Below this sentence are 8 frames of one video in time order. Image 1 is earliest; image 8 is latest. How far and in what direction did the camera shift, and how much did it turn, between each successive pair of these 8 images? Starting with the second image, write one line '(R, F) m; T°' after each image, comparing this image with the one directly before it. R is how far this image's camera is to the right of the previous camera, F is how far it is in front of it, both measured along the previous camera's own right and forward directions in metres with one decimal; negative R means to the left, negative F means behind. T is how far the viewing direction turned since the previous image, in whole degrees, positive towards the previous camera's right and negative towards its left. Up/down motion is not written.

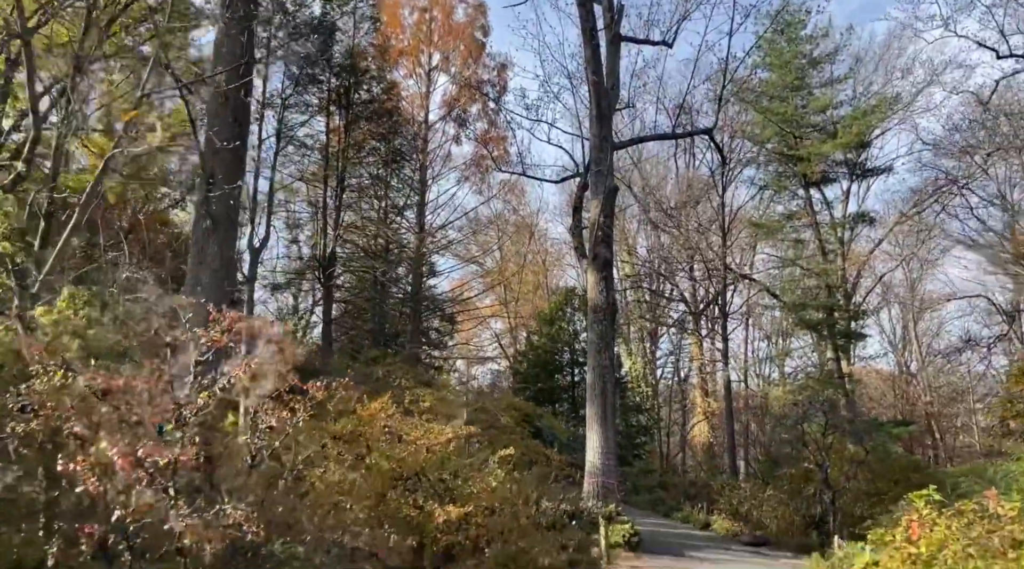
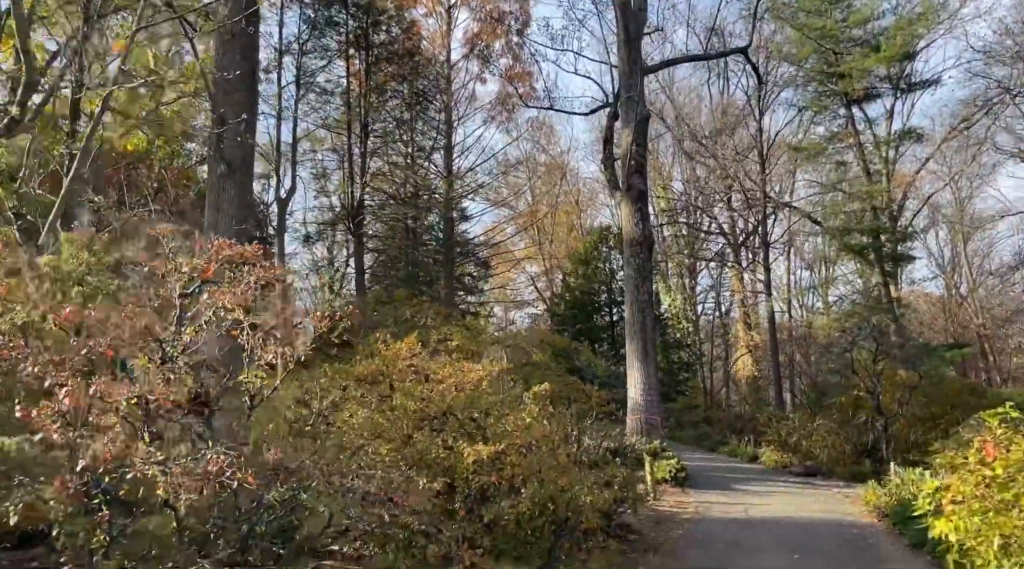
(0.0, +0.4) m; -2°
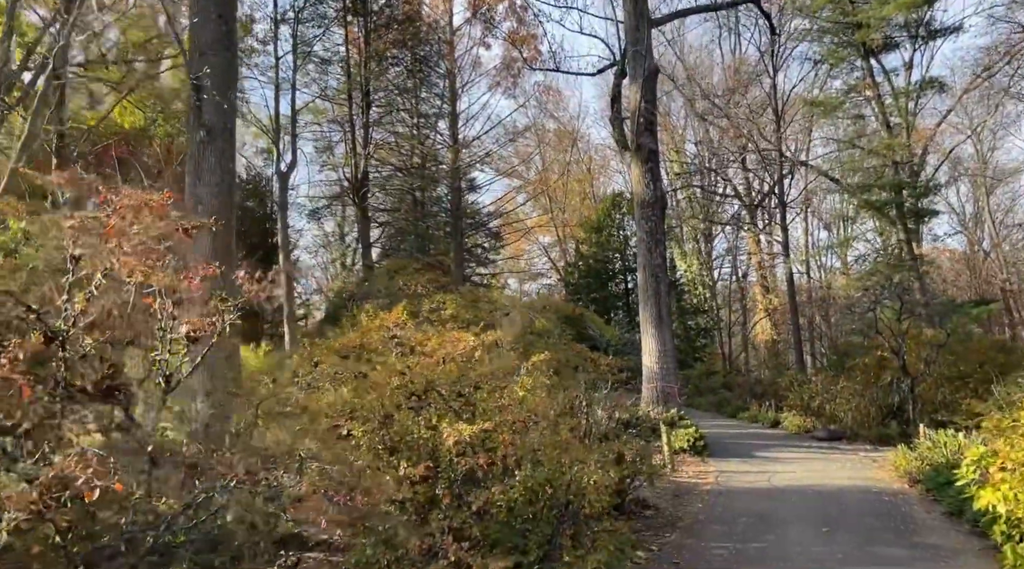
(+0.1, +0.5) m; -1°
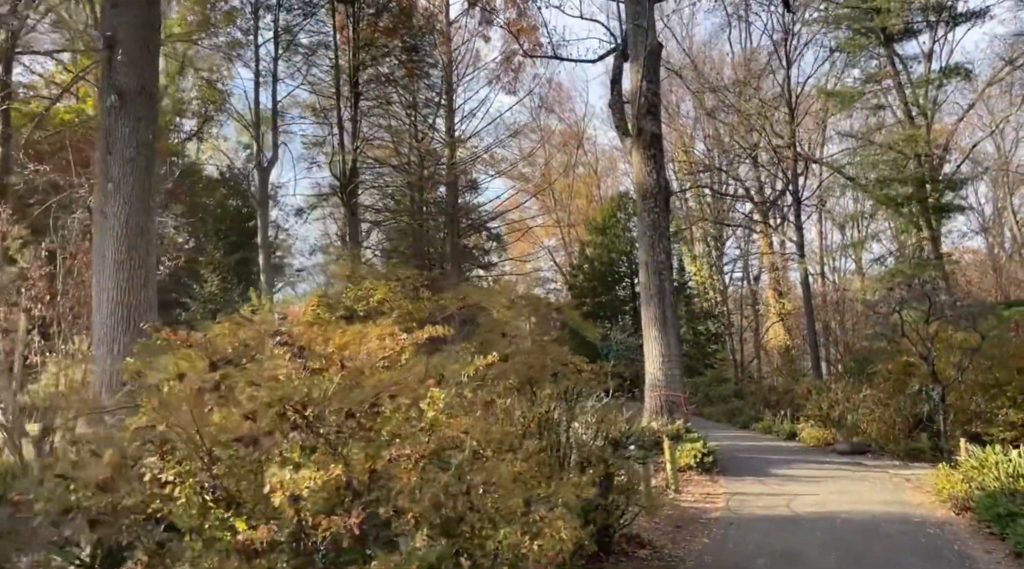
(+0.3, +1.2) m; -1°
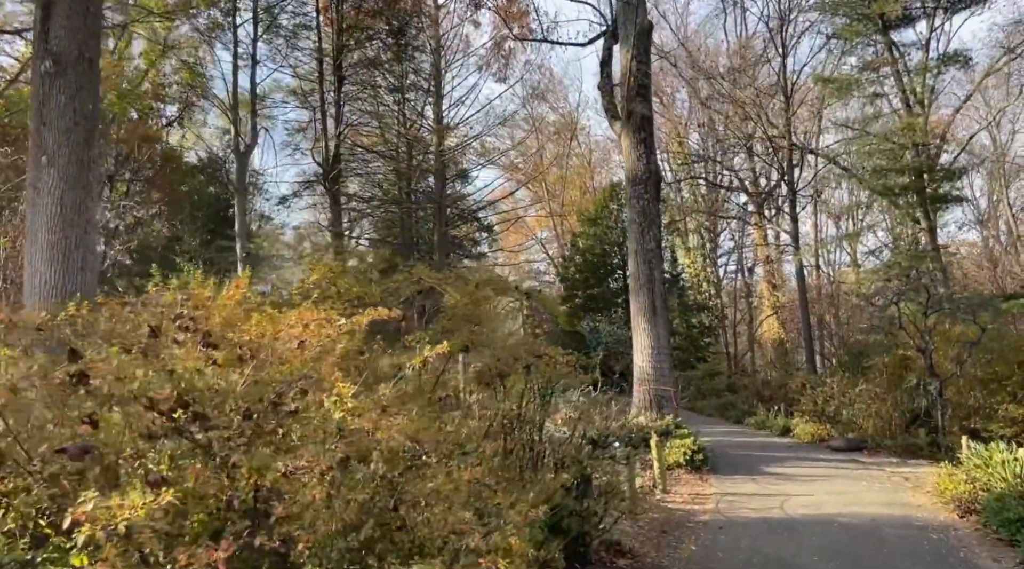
(+0.1, +0.5) m; 0°
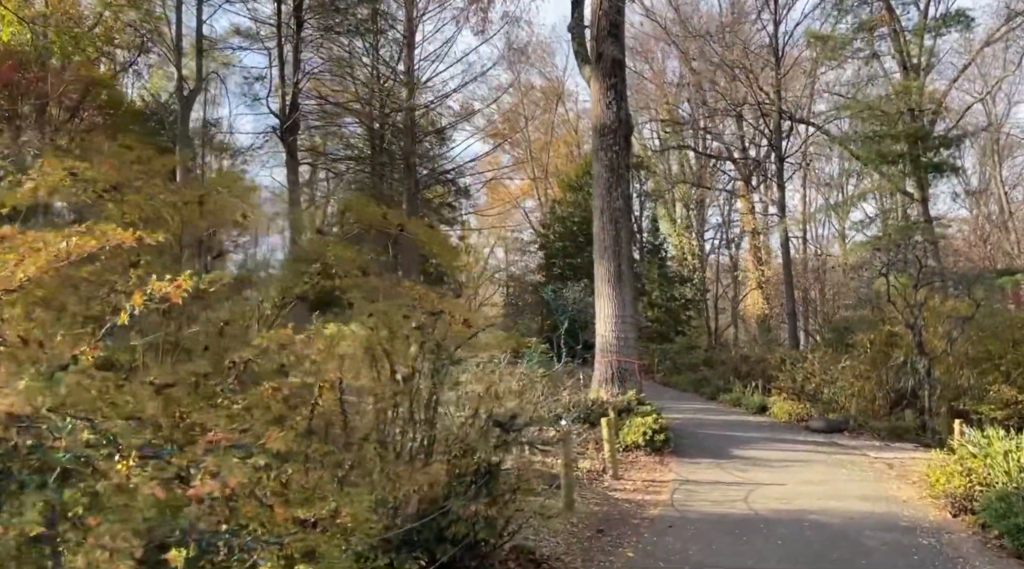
(+0.5, +1.1) m; +1°
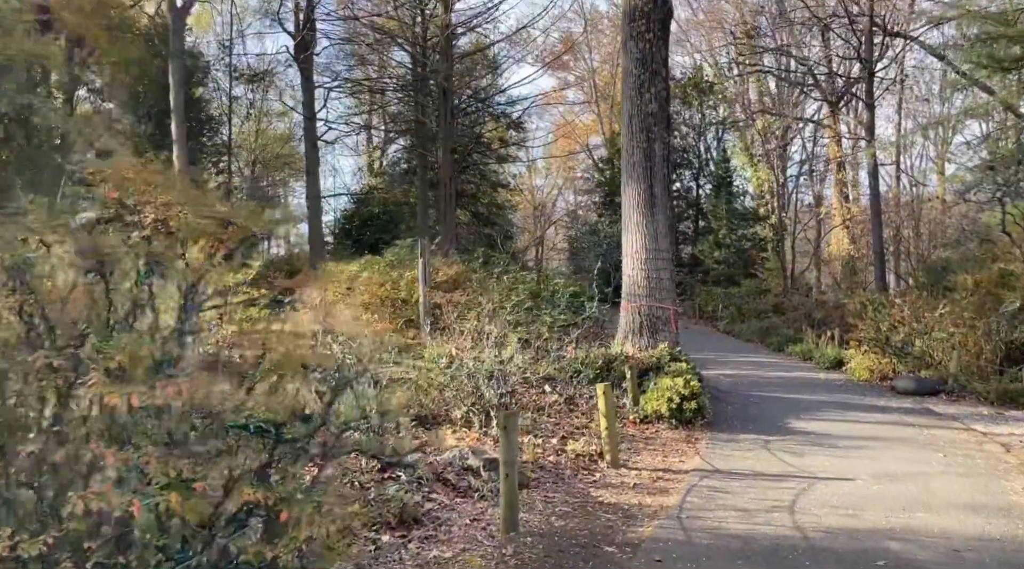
(+0.7, +2.0) m; -5°
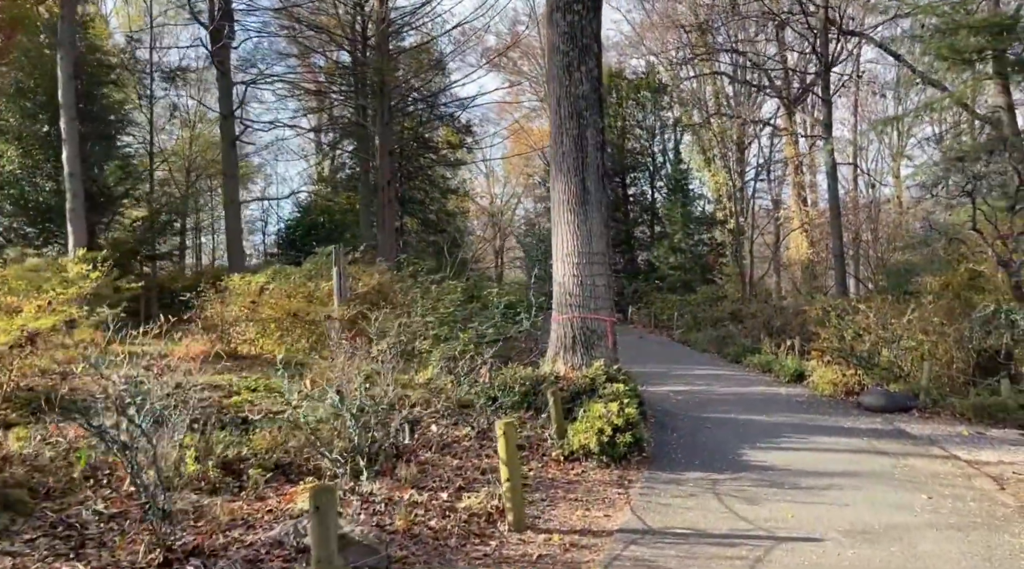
(+0.4, +1.1) m; +2°
